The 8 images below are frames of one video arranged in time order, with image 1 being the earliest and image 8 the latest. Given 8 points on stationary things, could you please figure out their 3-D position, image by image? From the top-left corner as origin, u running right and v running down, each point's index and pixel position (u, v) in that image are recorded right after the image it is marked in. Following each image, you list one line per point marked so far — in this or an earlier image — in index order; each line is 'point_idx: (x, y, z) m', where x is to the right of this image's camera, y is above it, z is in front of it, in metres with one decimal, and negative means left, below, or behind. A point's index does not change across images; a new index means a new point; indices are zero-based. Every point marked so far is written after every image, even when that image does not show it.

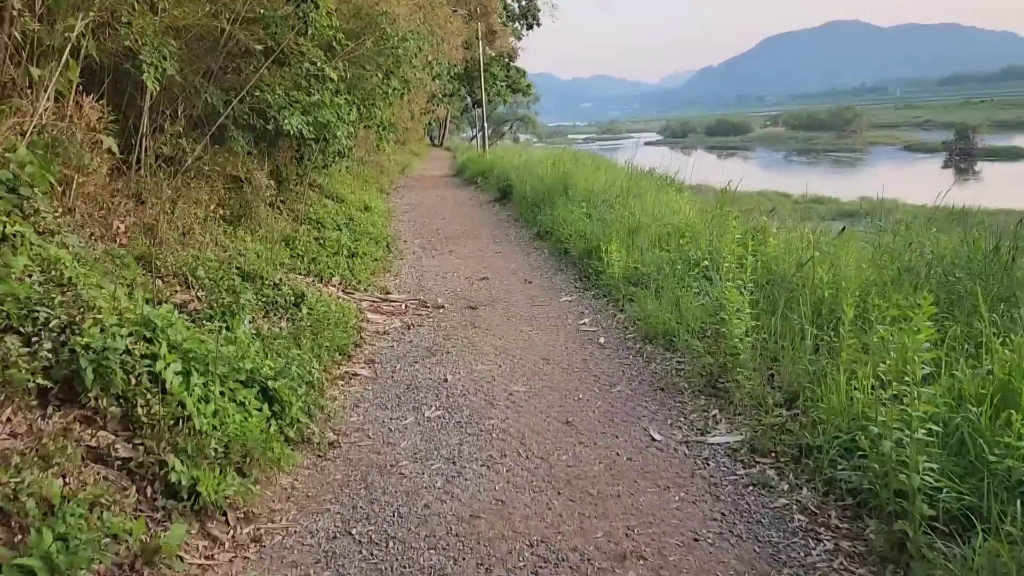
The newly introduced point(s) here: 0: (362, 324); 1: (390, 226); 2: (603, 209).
0: (-1.1, -0.3, +6.0) m
1: (-1.7, +0.9, +11.6) m
2: (+1.0, +0.9, +9.2) m
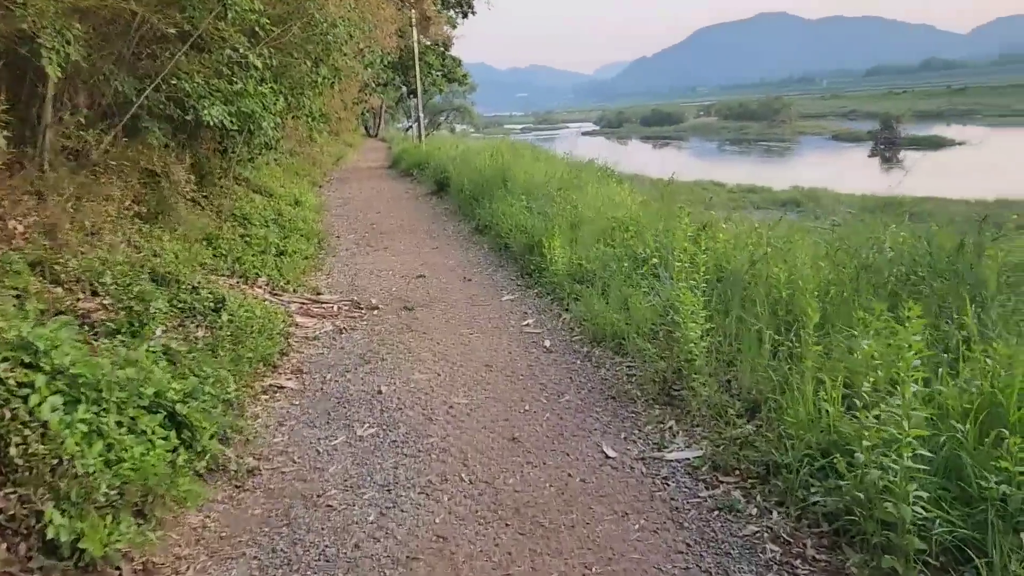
0: (-1.5, -0.3, +5.6) m
1: (-2.6, +0.9, +11.2) m
2: (+0.4, +0.9, +9.0) m
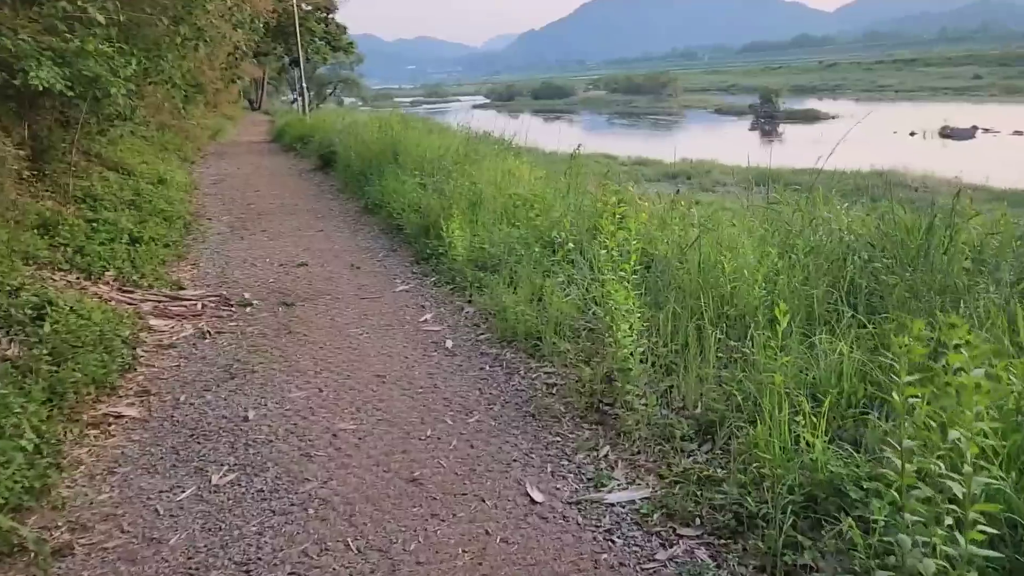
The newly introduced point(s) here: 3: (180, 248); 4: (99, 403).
0: (-2.1, -0.3, +4.6) m
1: (-3.9, +1.0, +10.0) m
2: (-0.7, +1.1, +8.2) m
3: (-2.9, +0.3, +7.2) m
4: (-1.8, -0.5, +3.6) m
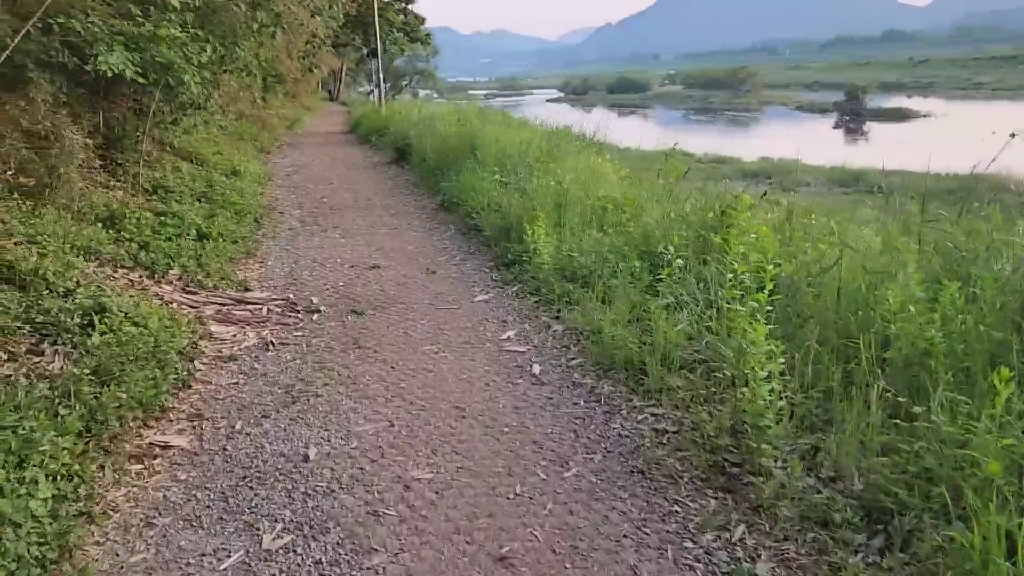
0: (-1.6, -0.3, +4.2) m
1: (-2.9, +1.1, +9.7) m
2: (+0.1, +1.0, +7.7) m
3: (-2.2, +0.4, +6.9) m
4: (-1.4, -0.5, +3.2) m
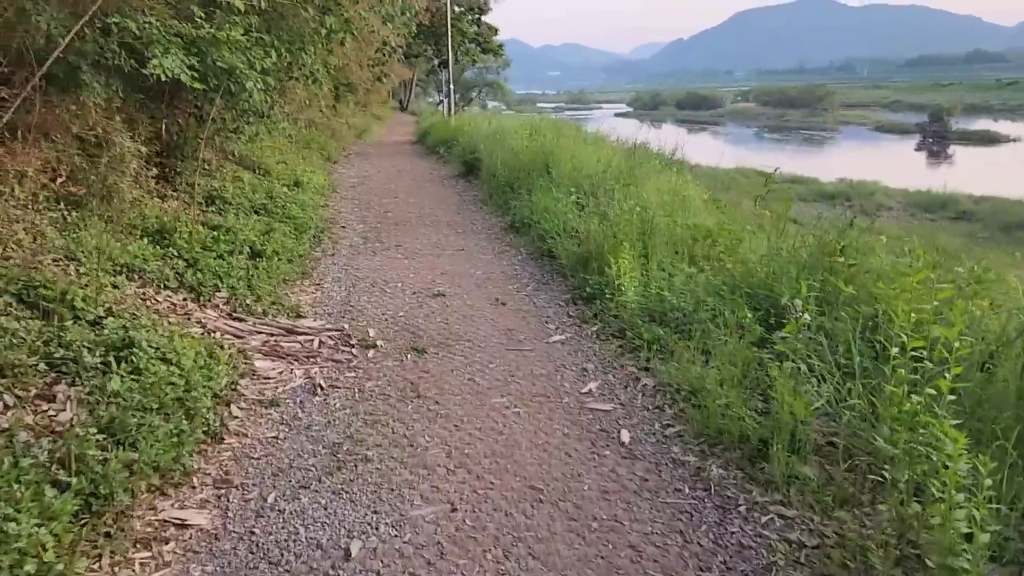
0: (-1.2, -0.4, +3.7) m
1: (-2.1, +0.9, +9.3) m
2: (+0.8, +0.8, +7.1) m
3: (-1.6, +0.2, +6.4) m
4: (-1.1, -0.7, +2.6) m
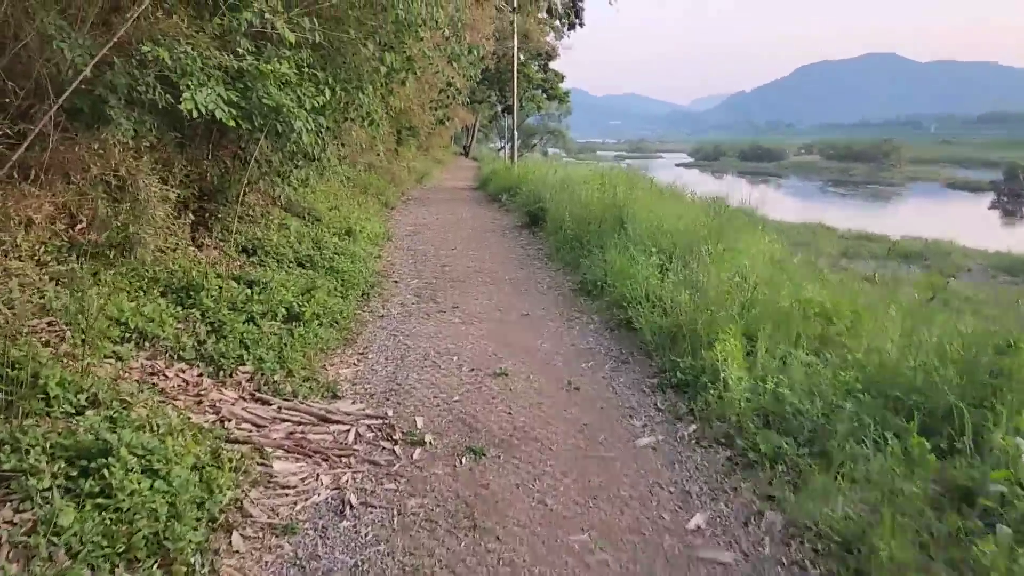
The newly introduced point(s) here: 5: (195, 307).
0: (-1.0, -0.8, +2.9) m
1: (-1.4, +0.3, +8.6) m
2: (+1.3, +0.2, +6.2) m
3: (-1.1, -0.3, +5.6) m
4: (-0.9, -0.9, +1.8) m
5: (-1.8, -0.1, +4.7) m
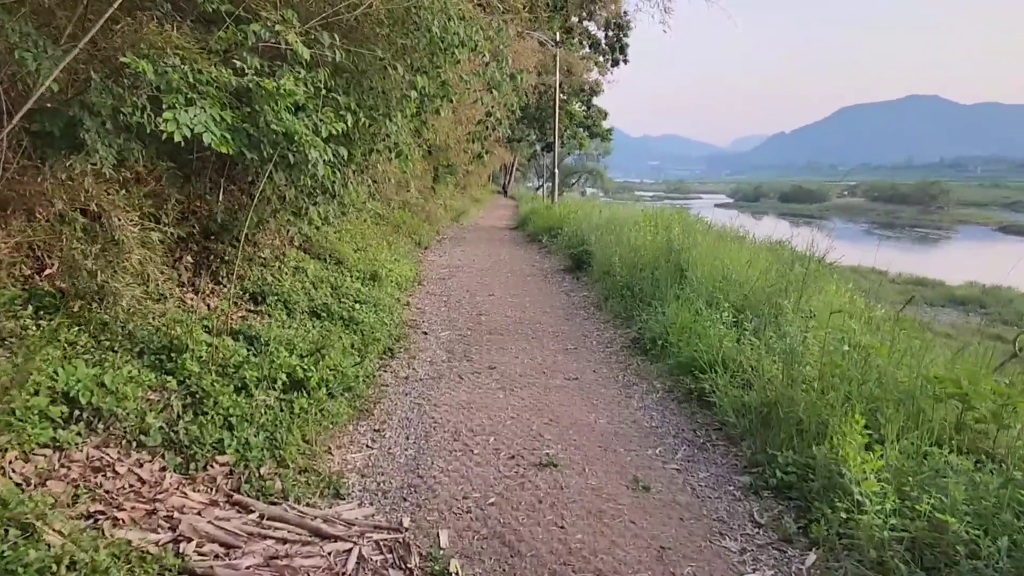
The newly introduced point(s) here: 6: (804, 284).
0: (-0.8, -1.0, +2.0) m
1: (-1.0, -0.2, +7.7) m
2: (+1.6, -0.2, +5.2) m
3: (-0.8, -0.6, +4.7) m
4: (-0.8, -1.1, +0.9) m
5: (-1.6, -0.4, +3.9) m
6: (+2.1, 0.0, +6.0) m
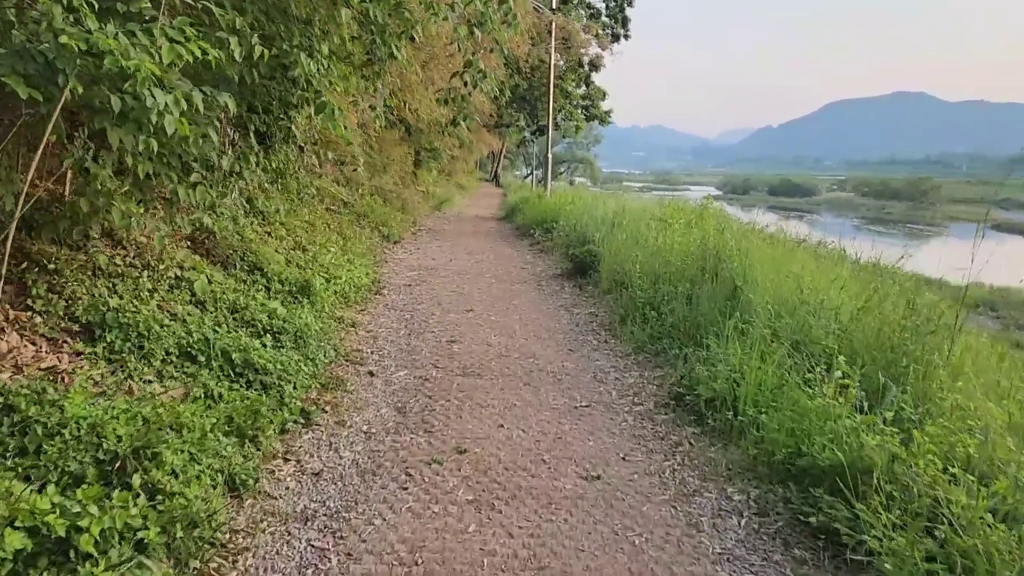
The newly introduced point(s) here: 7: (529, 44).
0: (-0.8, -1.2, -0.2) m
1: (-1.1, -0.3, +5.6) m
2: (+1.6, -0.4, +3.1) m
3: (-0.9, -0.8, +2.6) m
4: (-0.8, -1.3, -1.3) m
5: (-1.6, -0.6, +1.7) m
6: (+2.0, -0.2, +3.9) m
7: (+0.3, +4.5, +15.3) m
